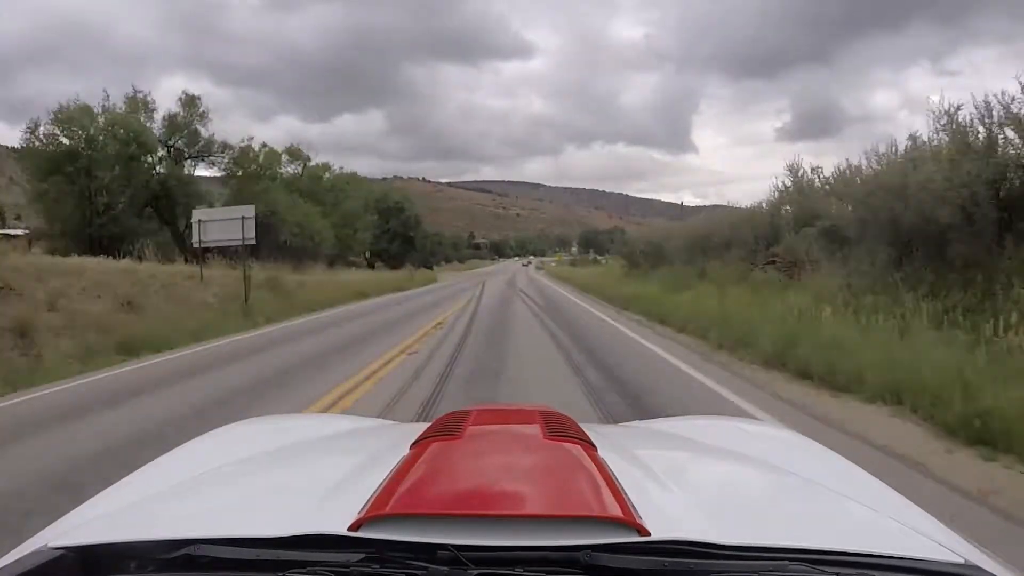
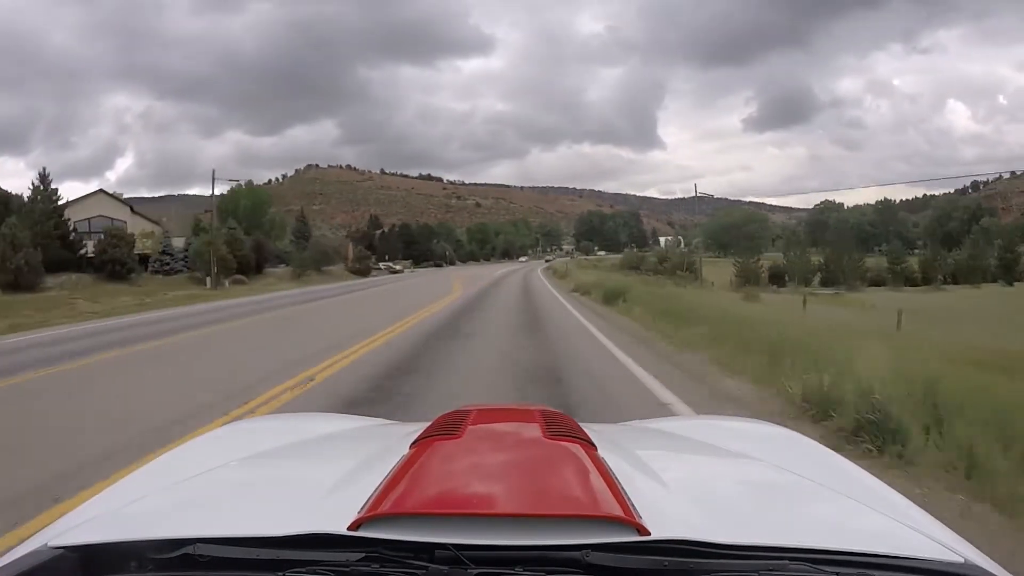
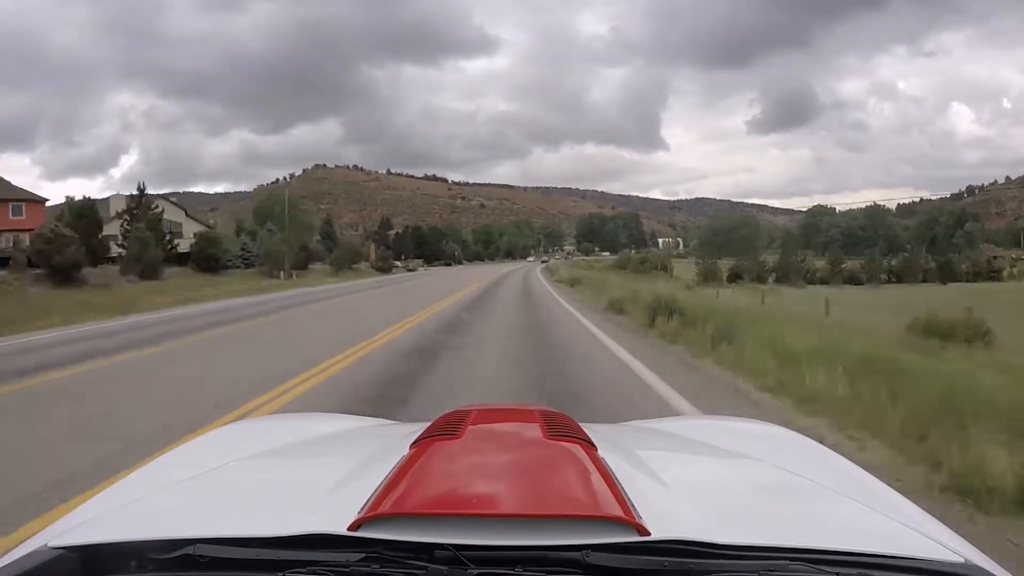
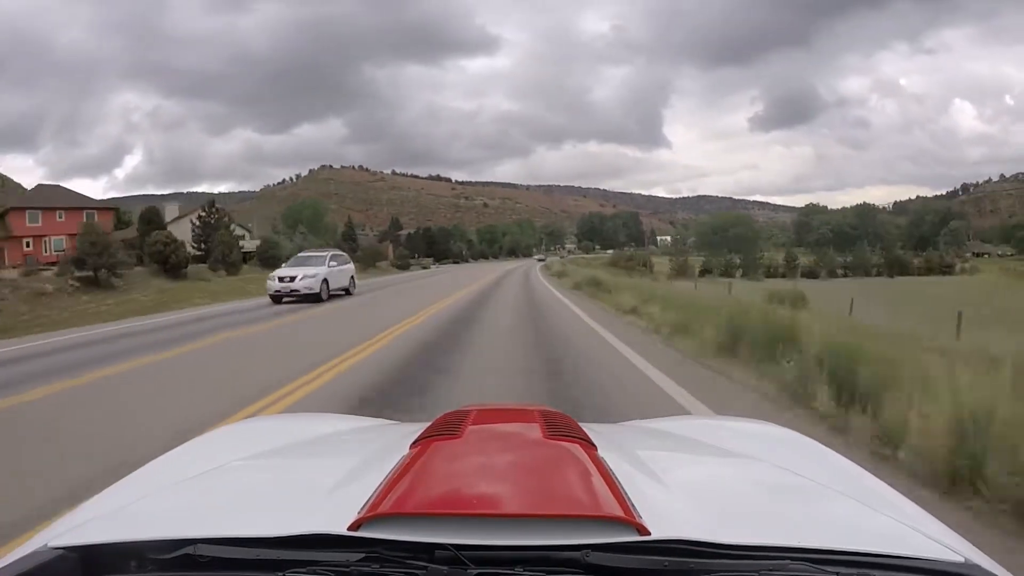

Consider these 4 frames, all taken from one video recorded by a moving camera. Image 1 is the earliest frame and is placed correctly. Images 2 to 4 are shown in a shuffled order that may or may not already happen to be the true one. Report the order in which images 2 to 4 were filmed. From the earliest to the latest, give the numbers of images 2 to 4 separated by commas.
4, 3, 2
